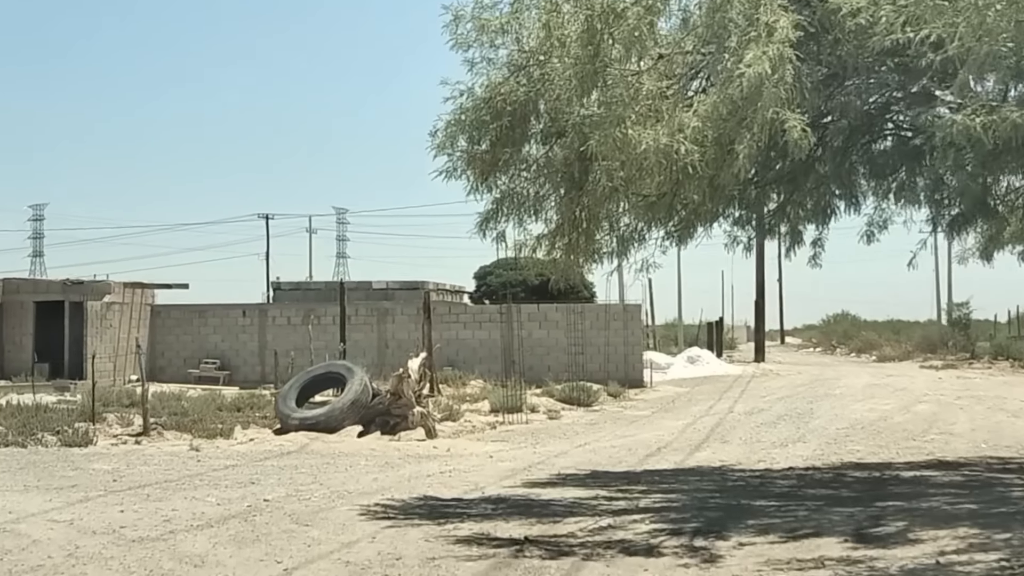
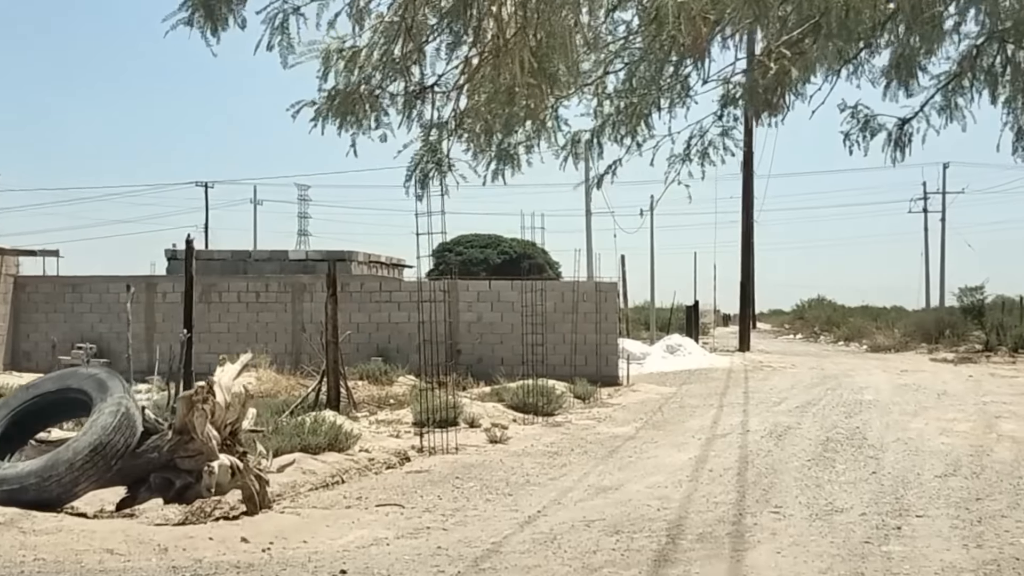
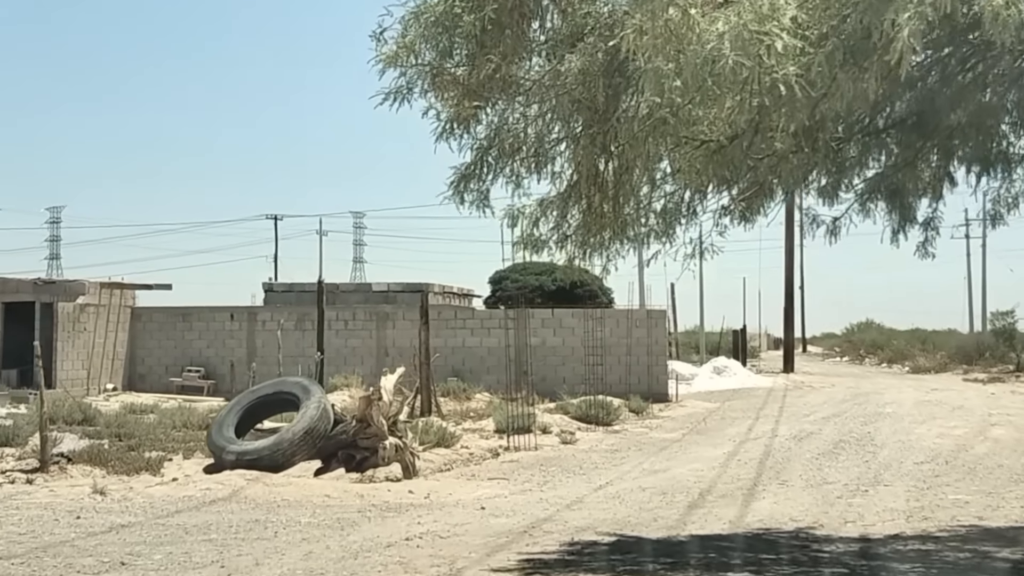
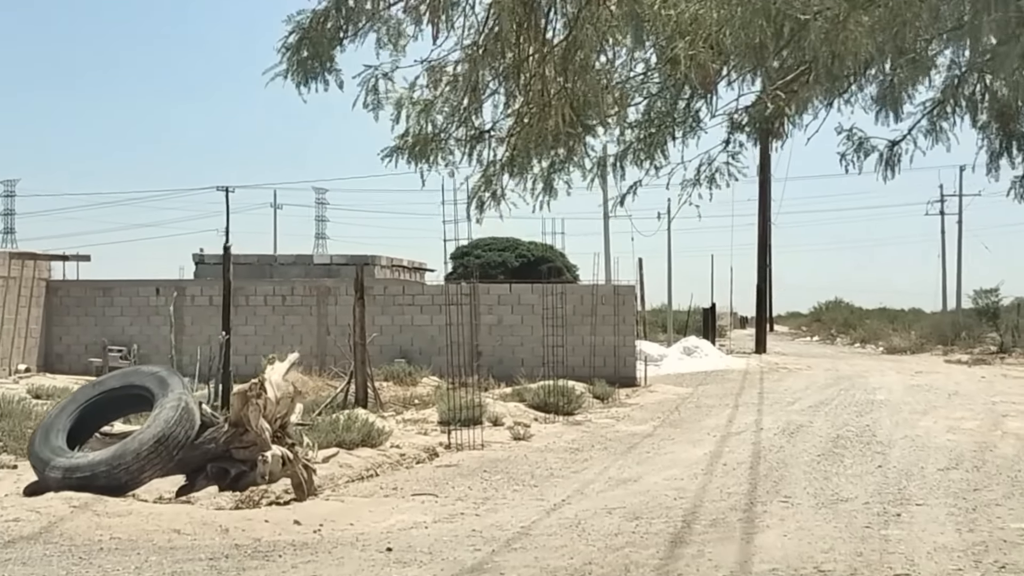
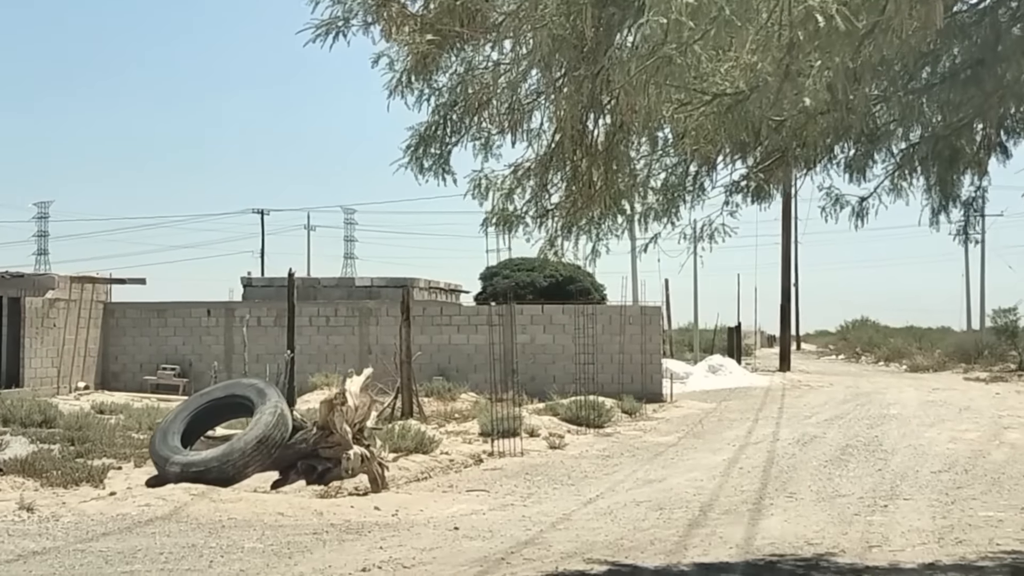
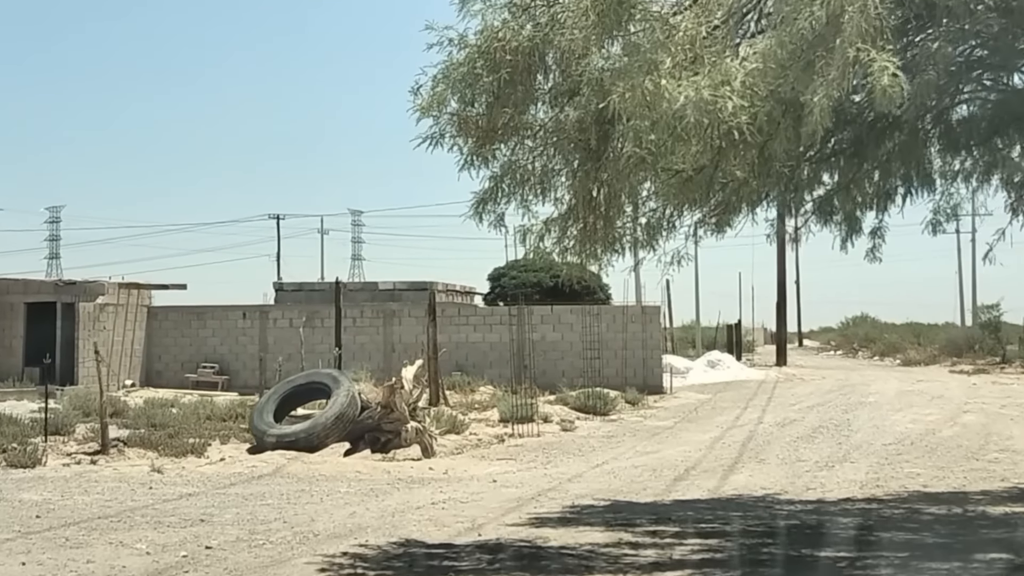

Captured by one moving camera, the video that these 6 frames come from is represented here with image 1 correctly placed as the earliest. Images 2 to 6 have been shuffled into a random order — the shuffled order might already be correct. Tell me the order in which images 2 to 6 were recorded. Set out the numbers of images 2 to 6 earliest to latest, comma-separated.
6, 3, 5, 4, 2
